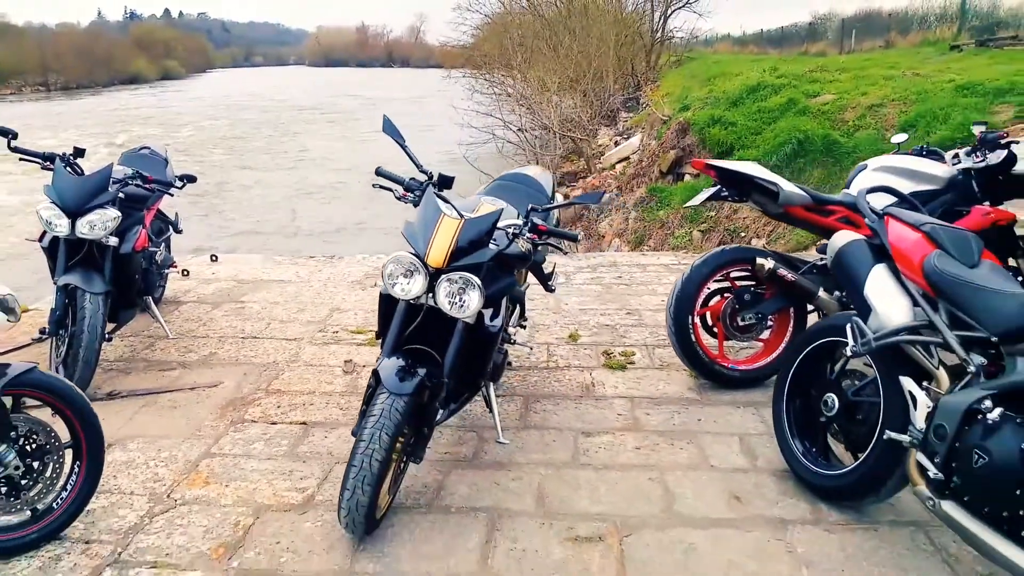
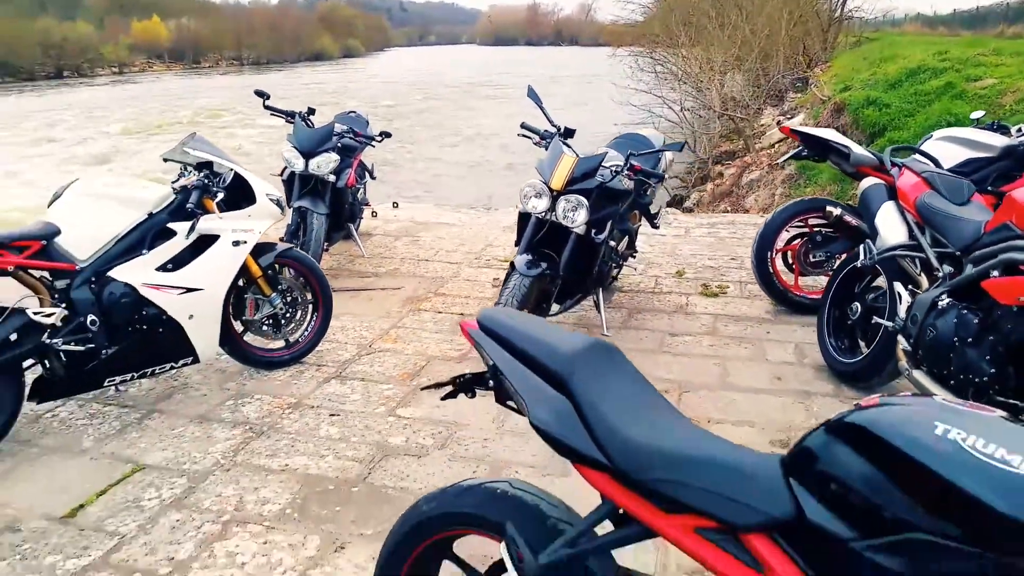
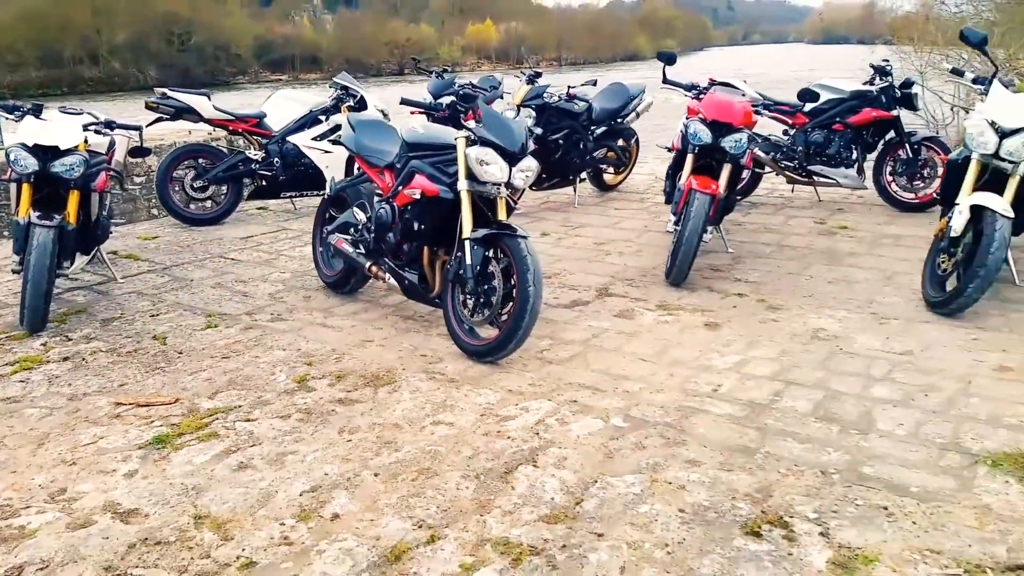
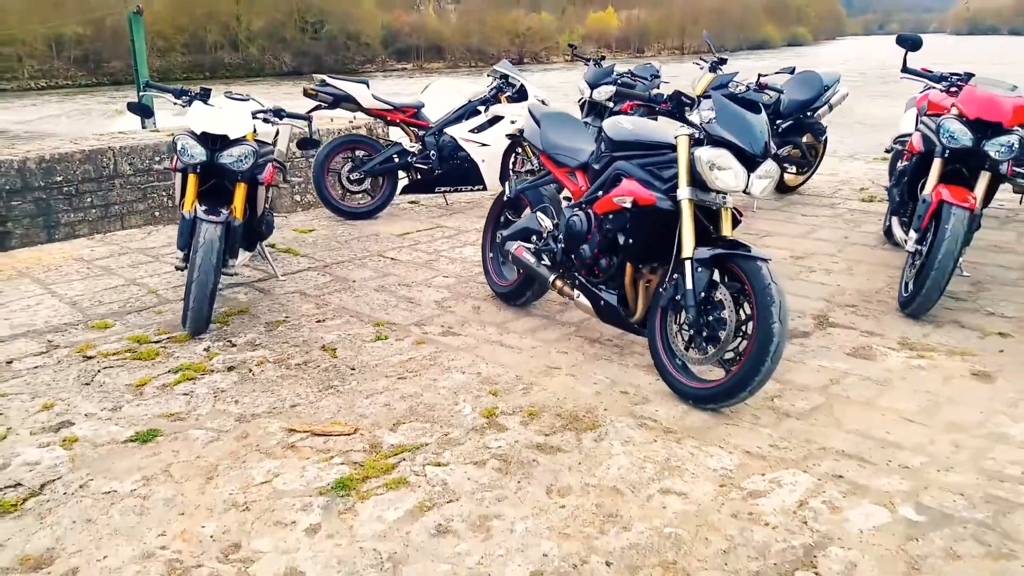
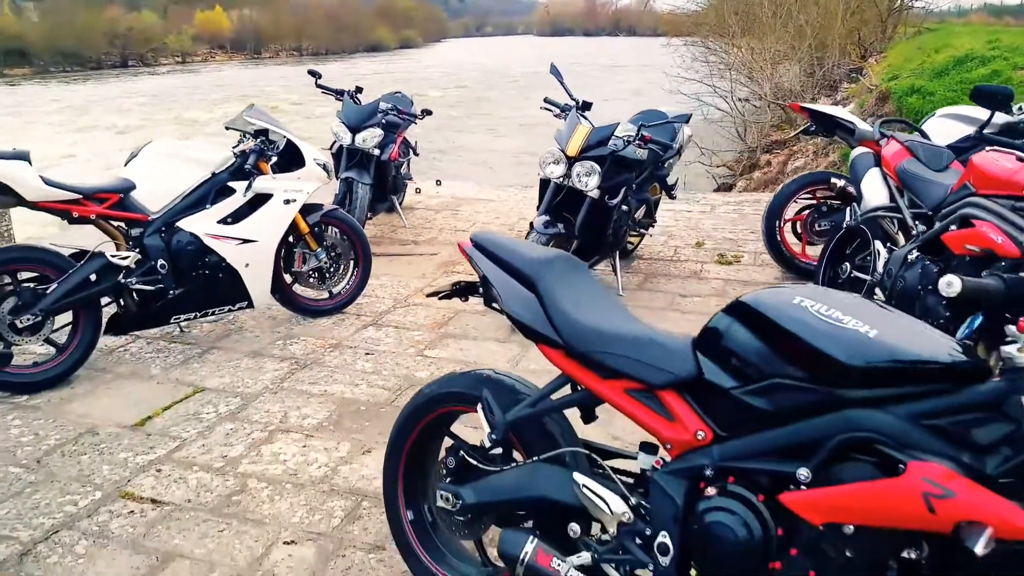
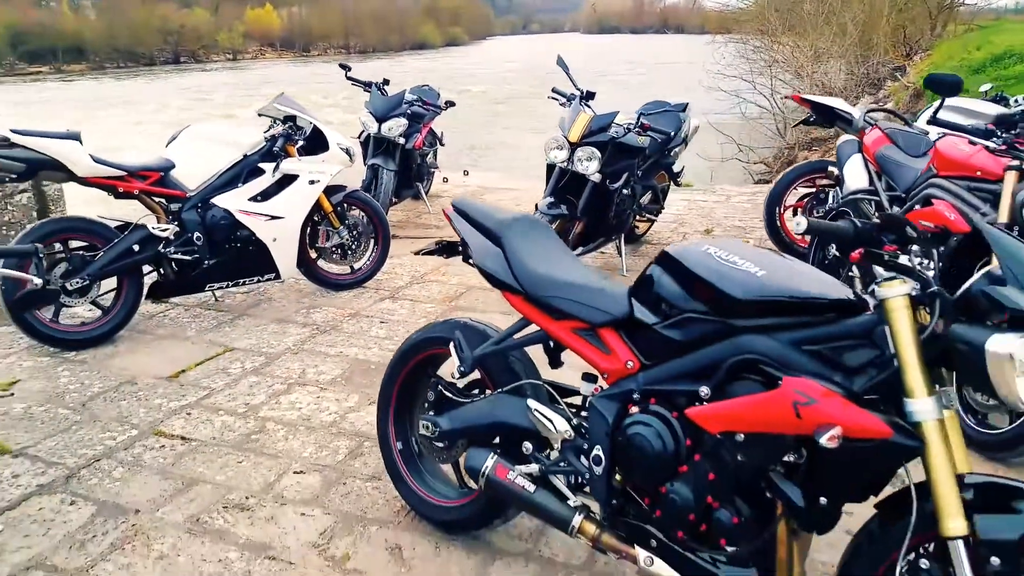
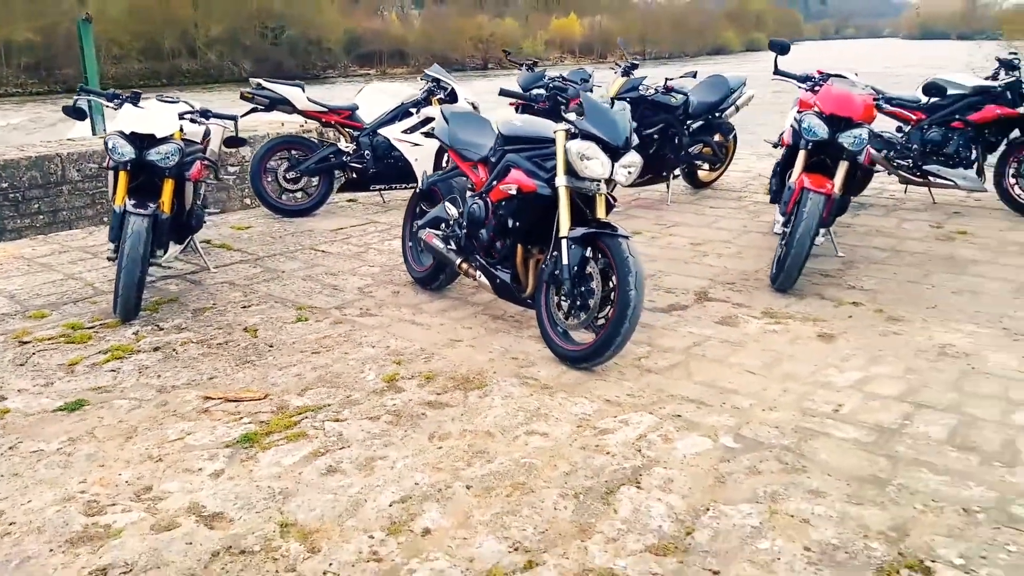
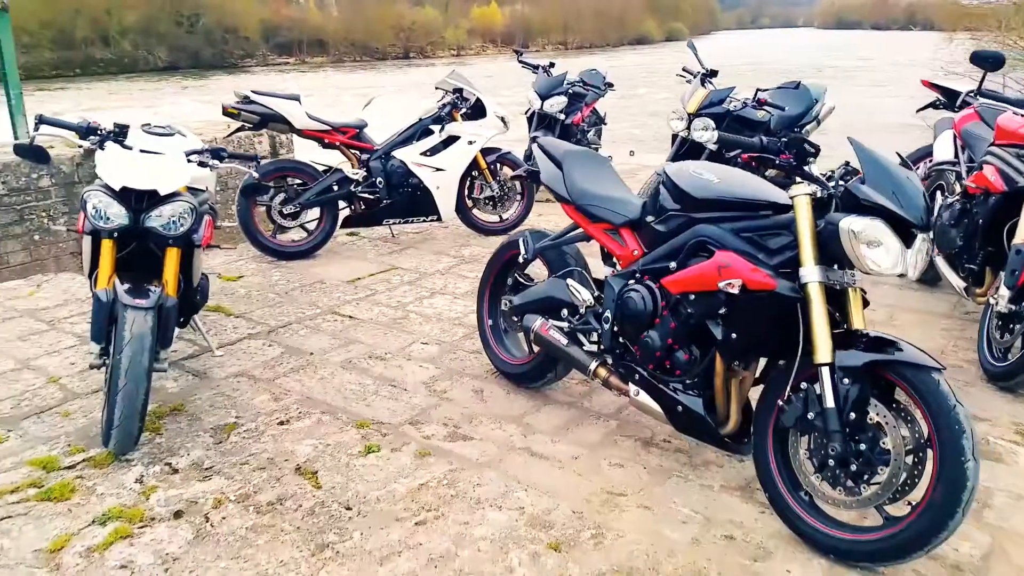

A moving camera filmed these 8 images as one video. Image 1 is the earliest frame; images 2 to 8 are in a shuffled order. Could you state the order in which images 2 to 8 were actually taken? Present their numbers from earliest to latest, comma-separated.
2, 5, 6, 8, 4, 7, 3
